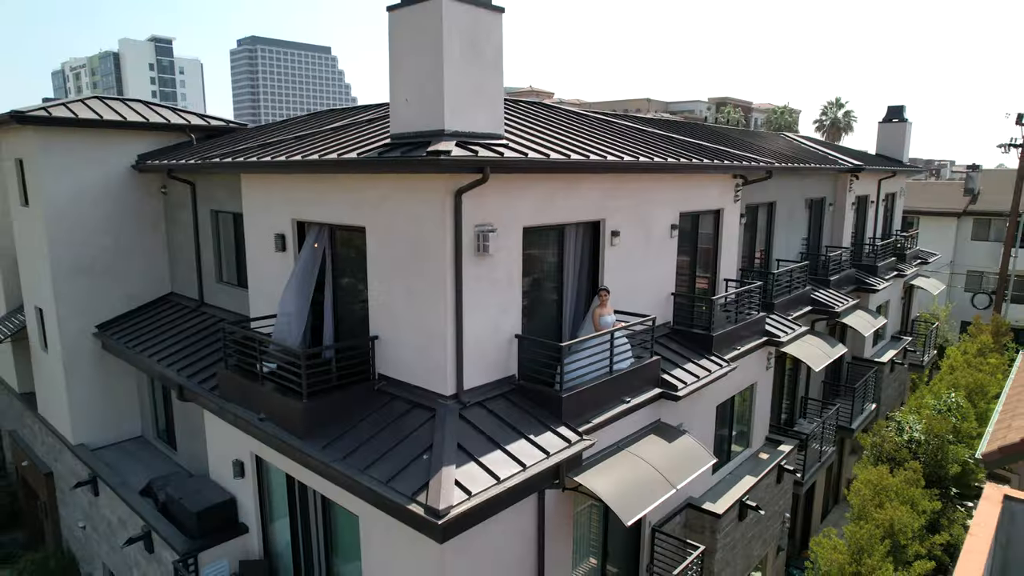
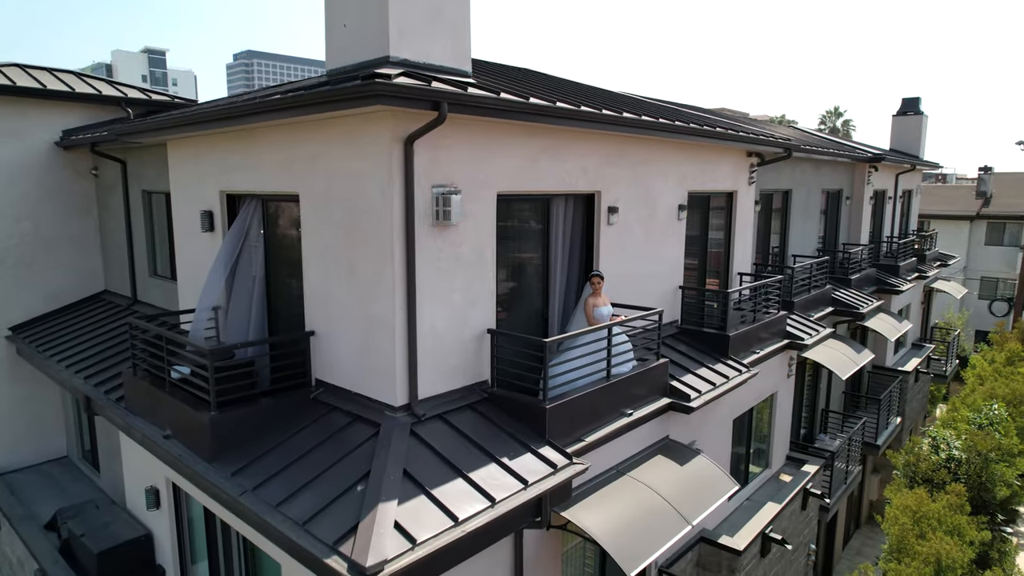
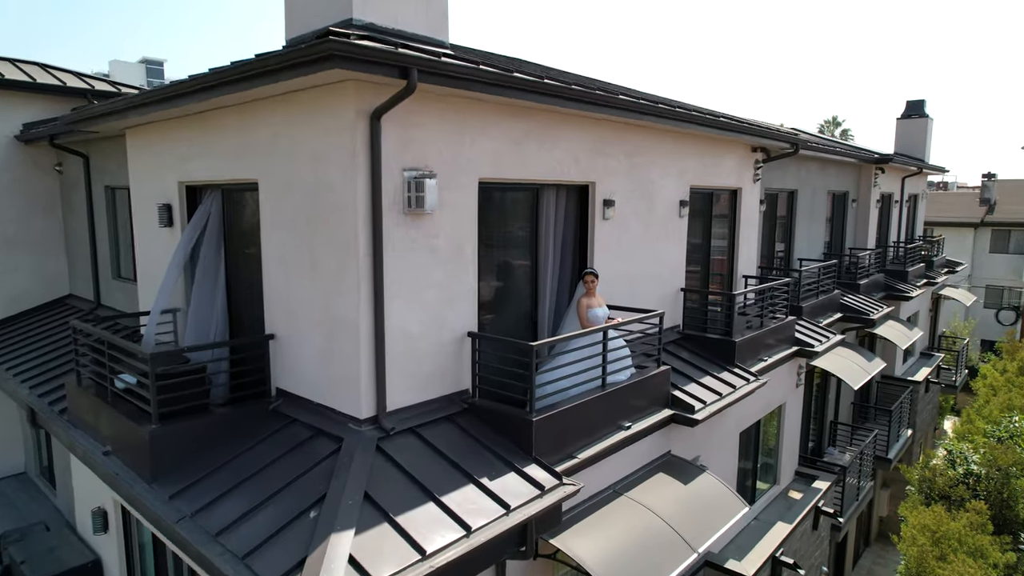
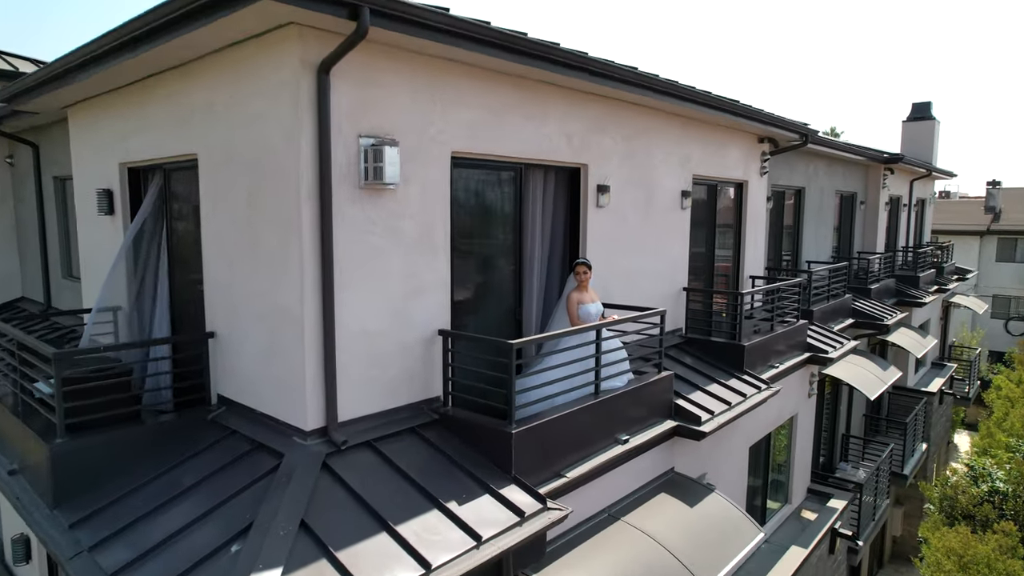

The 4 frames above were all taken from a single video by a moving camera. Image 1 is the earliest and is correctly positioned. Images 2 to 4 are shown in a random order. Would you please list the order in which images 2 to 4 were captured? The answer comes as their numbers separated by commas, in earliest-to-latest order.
2, 3, 4
